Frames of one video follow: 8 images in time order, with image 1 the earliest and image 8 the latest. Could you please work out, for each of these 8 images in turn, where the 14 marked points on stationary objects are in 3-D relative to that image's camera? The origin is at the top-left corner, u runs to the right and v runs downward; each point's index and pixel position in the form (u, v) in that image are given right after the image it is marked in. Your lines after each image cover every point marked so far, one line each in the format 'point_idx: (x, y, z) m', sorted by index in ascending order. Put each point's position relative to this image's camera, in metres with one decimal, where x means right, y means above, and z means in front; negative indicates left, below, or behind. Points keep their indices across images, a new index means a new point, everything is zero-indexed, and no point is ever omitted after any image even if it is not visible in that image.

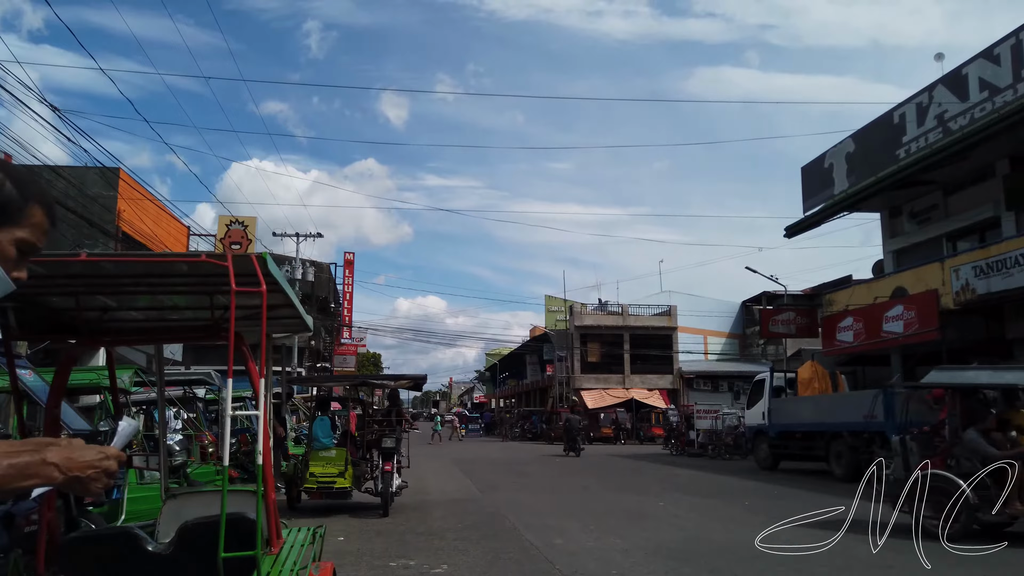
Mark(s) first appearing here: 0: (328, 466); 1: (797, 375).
0: (-2.5, -2.4, +10.1) m
1: (+7.0, -2.1, +18.5) m
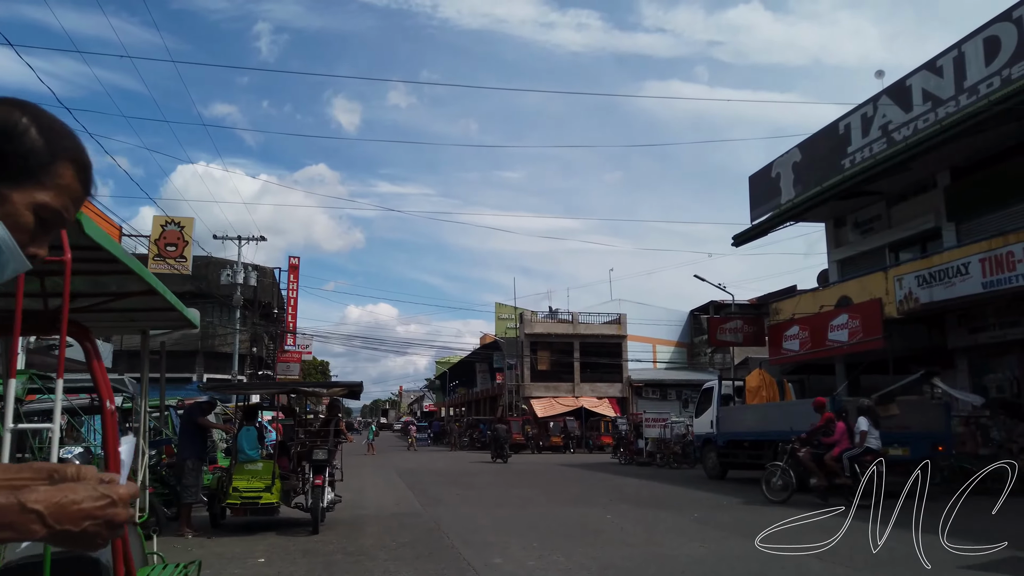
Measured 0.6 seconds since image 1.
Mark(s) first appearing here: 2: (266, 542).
0: (-3.2, -2.4, +9.4) m
1: (+5.7, -2.3, +18.4) m
2: (-2.9, -3.0, +8.9) m
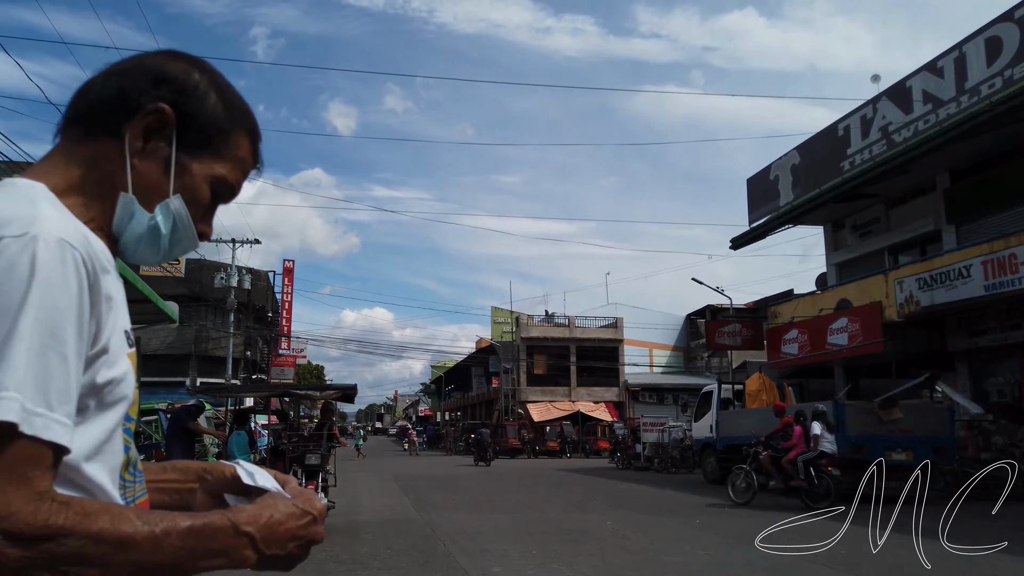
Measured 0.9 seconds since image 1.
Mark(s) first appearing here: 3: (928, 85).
0: (-3.3, -2.4, +9.2) m
1: (+5.6, -2.4, +18.2) m
2: (-2.9, -3.0, +8.6) m
3: (+10.2, +5.0, +18.5) m
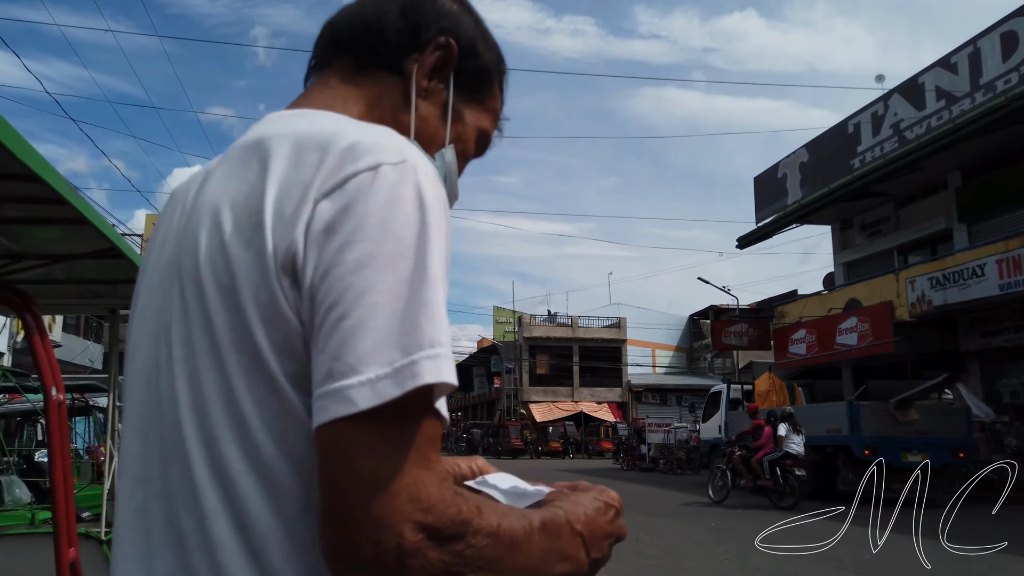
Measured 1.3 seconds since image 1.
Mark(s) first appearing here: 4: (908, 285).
0: (-3.1, -2.3, +8.9) m
1: (+5.7, -2.4, +17.9) m
2: (-2.8, -2.9, +8.3) m
3: (+10.3, +5.0, +18.2) m
4: (+10.1, +0.1, +19.2) m
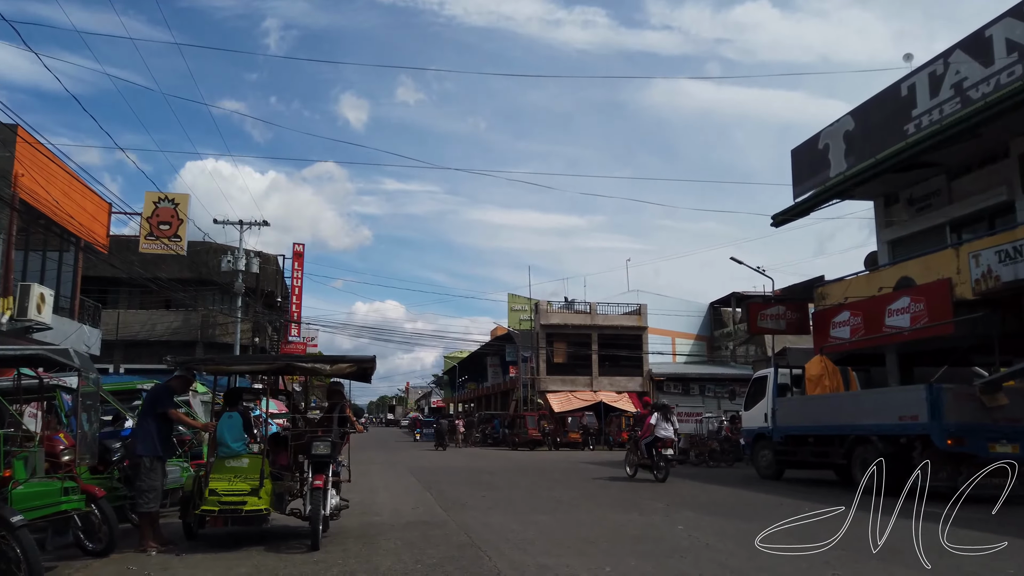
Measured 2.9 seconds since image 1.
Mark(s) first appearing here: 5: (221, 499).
0: (-2.7, -1.9, +7.4) m
1: (+6.3, -1.8, +16.3) m
2: (-2.4, -2.5, +6.8) m
3: (+10.9, +5.6, +16.4) m
4: (+10.6, +0.7, +17.5) m
5: (-2.7, -2.0, +7.2) m
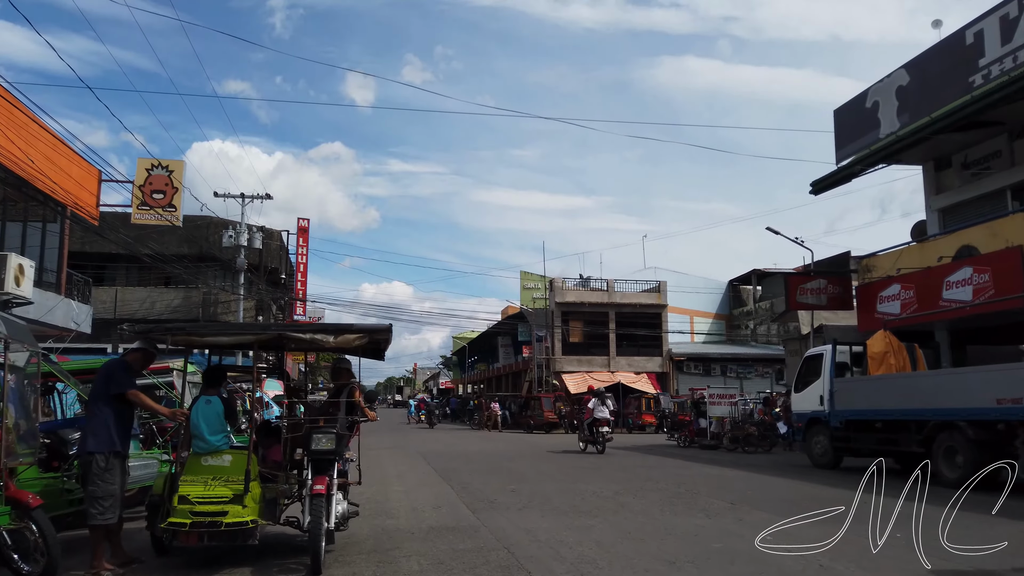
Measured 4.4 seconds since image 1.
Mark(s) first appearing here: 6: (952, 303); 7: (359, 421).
0: (-2.3, -1.5, +5.8) m
1: (+6.8, -1.2, +14.5) m
2: (-2.0, -2.1, +5.2) m
3: (+11.4, +6.2, +14.5) m
4: (+11.2, +1.3, +15.7) m
5: (-2.3, -1.6, +5.5) m
6: (+10.7, -0.4, +18.2) m
7: (-1.3, -1.1, +6.5) m
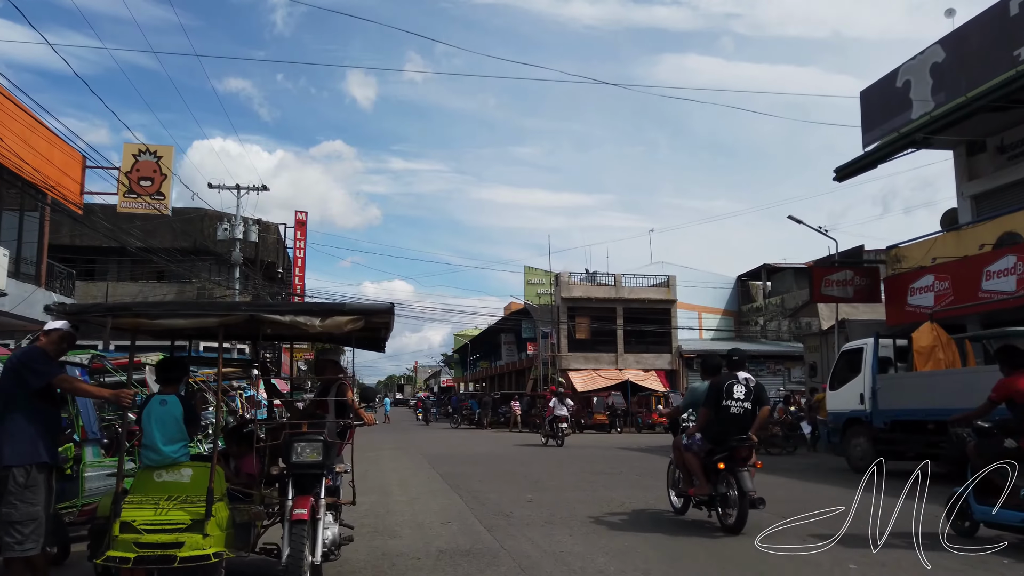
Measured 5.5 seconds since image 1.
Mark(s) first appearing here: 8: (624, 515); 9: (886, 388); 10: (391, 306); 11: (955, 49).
0: (-2.1, -1.3, +4.5) m
1: (+7.0, -1.0, +13.3) m
2: (-1.7, -1.9, +4.0) m
3: (+11.6, +6.4, +13.2) m
4: (+11.4, +1.5, +14.5) m
5: (-2.1, -1.4, +4.3) m
6: (+10.9, -0.1, +17.0) m
7: (-1.1, -1.0, +5.3) m
8: (+1.2, -2.5, +8.3) m
9: (+6.4, -1.7, +12.9) m
10: (-0.8, -0.1, +4.9) m
11: (+10.6, +5.7, +18.1) m
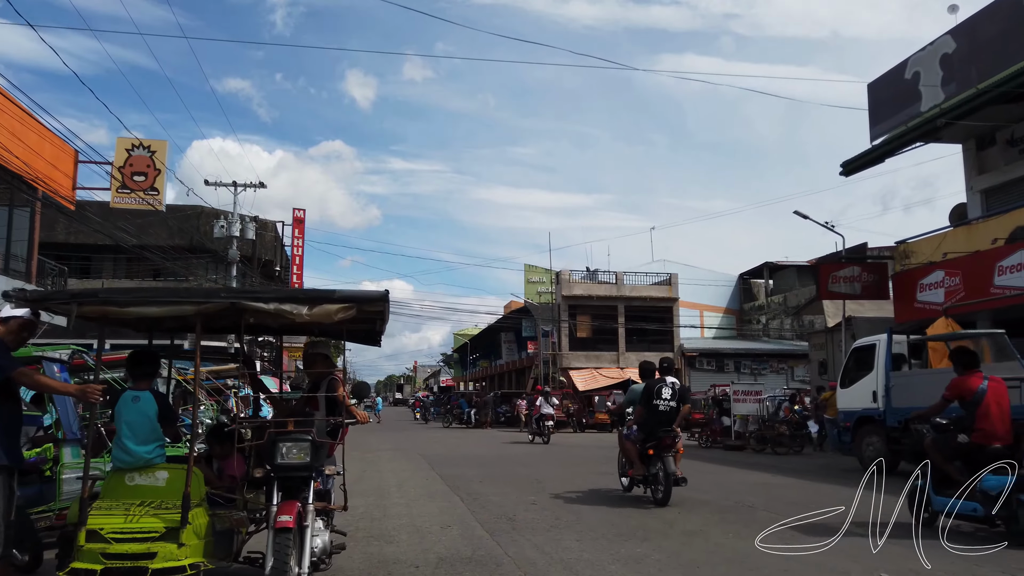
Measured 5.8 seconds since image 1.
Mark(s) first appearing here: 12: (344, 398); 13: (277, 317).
0: (-2.0, -1.2, +4.1) m
1: (+7.0, -0.9, +12.9) m
2: (-1.7, -1.8, +3.6) m
3: (+11.6, +6.5, +12.8) m
4: (+11.4, +1.6, +14.1) m
5: (-2.1, -1.3, +3.9) m
6: (+10.9, 0.0, +16.6) m
7: (-1.1, -0.9, +4.9) m
8: (+1.3, -2.4, +7.9) m
9: (+6.4, -1.6, +12.5) m
10: (-0.8, 0.0, +4.5) m
11: (+10.6, +5.8, +17.7) m
12: (-1.1, -0.7, +4.9) m
13: (-1.4, -0.2, +4.7) m
